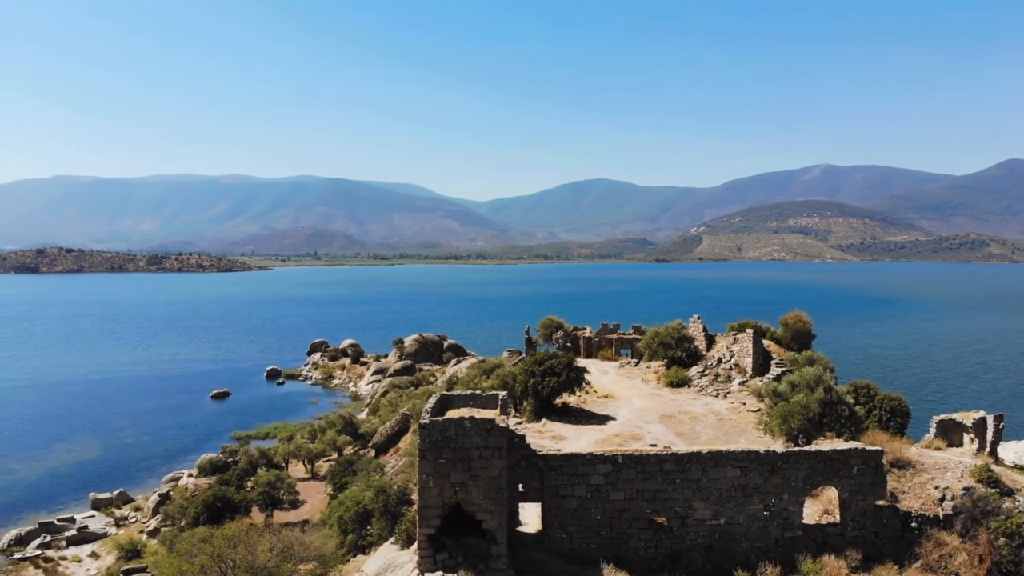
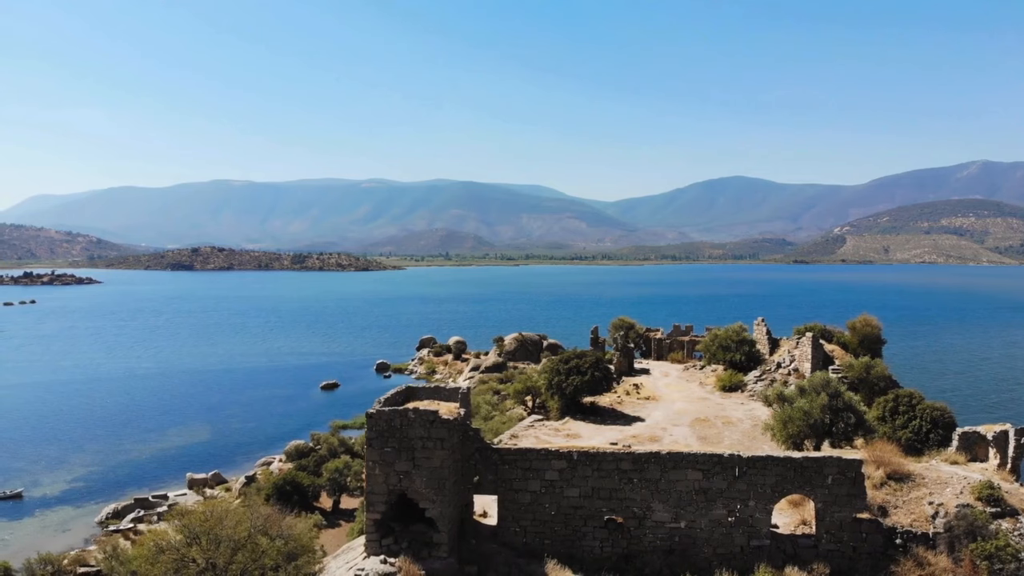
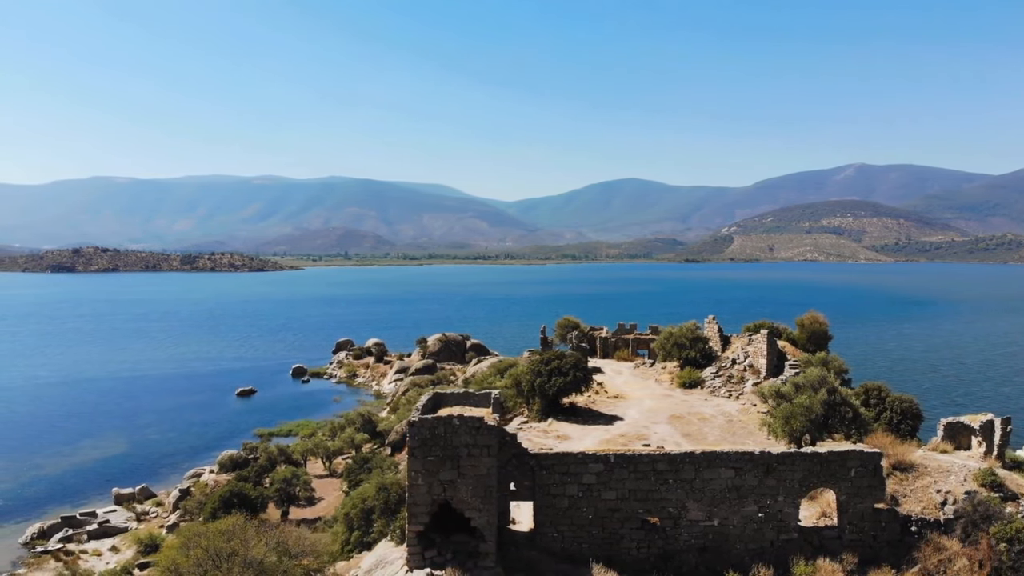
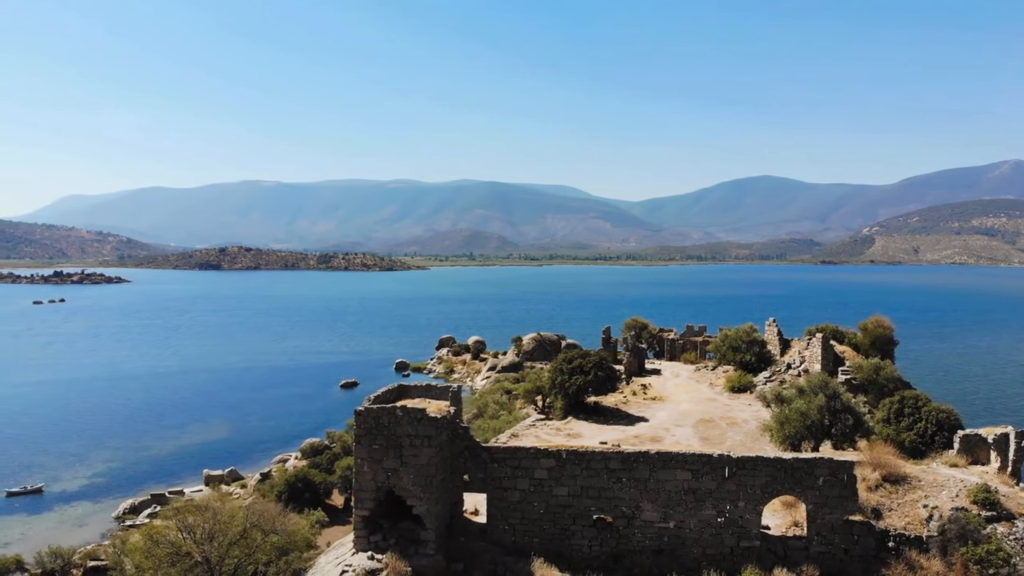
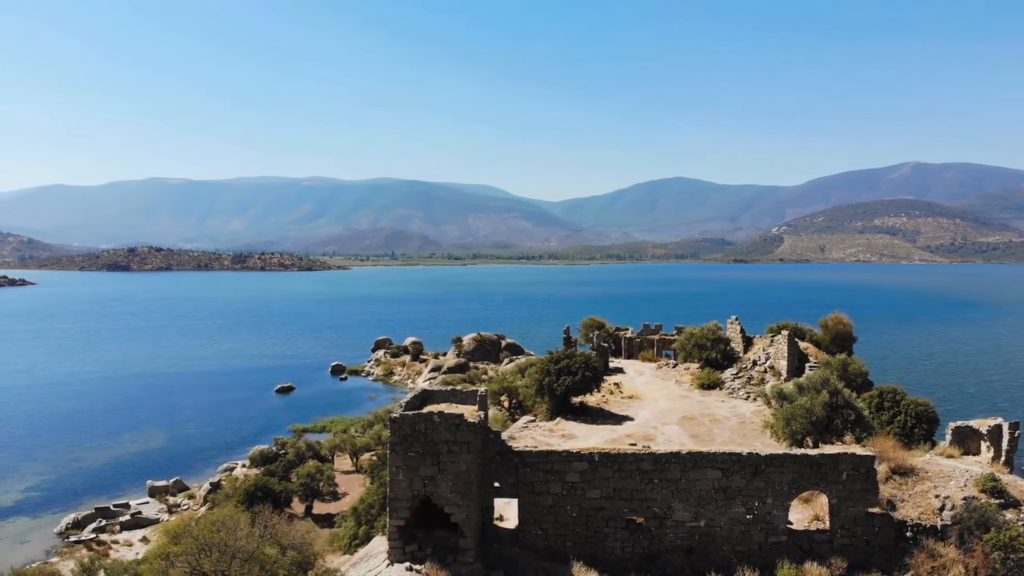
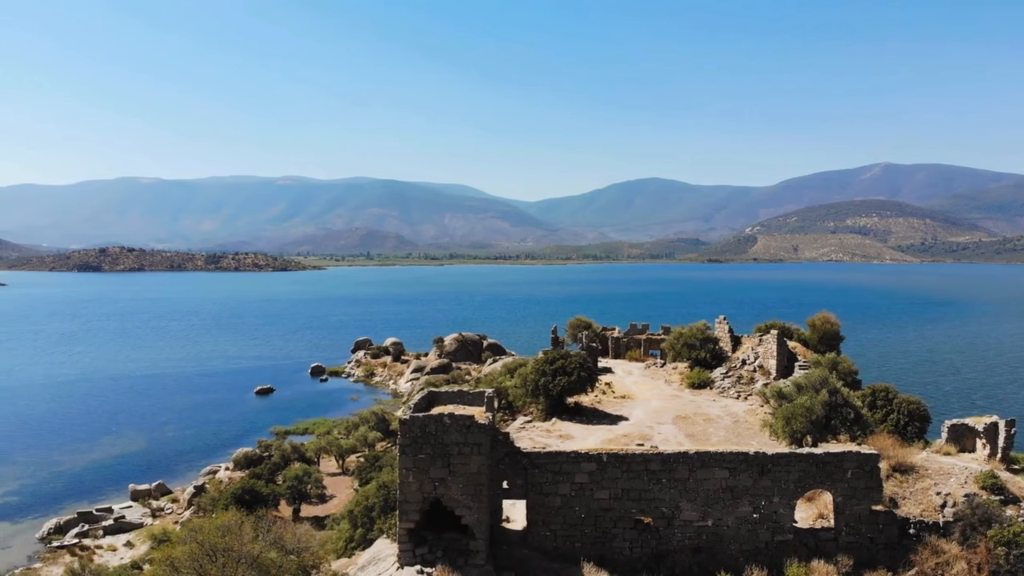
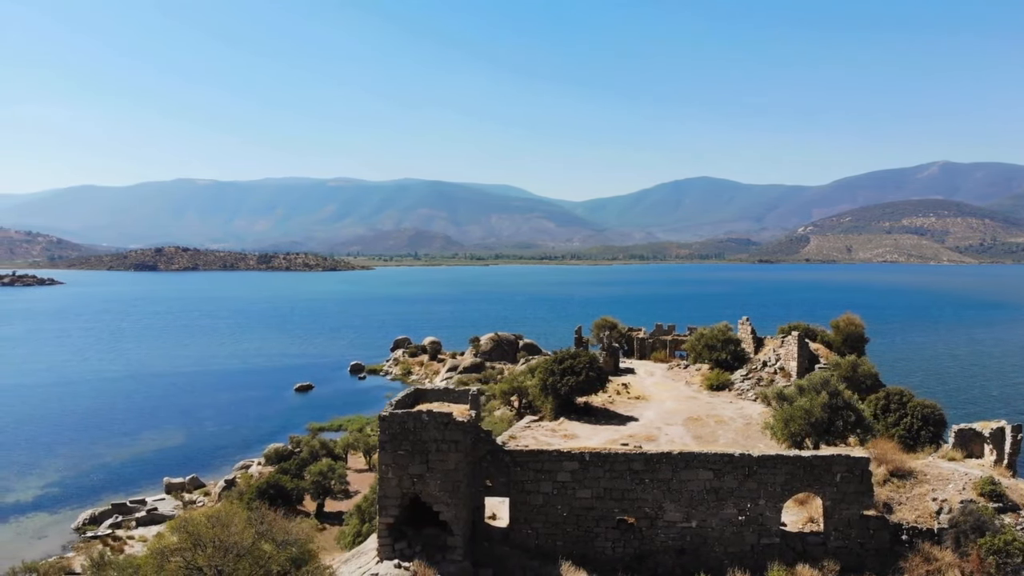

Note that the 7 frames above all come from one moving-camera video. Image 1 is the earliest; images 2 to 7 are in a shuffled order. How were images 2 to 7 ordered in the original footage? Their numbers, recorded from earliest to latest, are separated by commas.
3, 6, 5, 7, 2, 4
